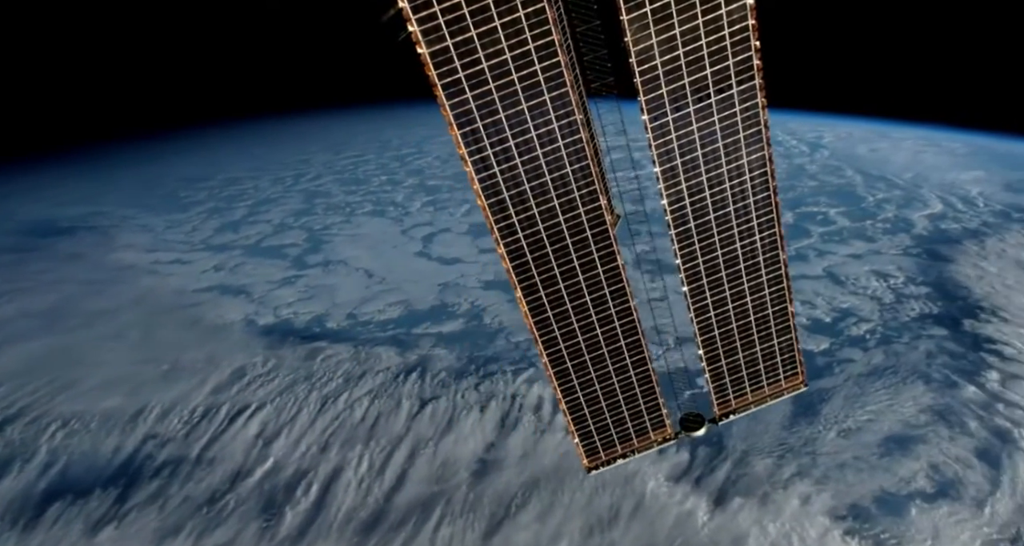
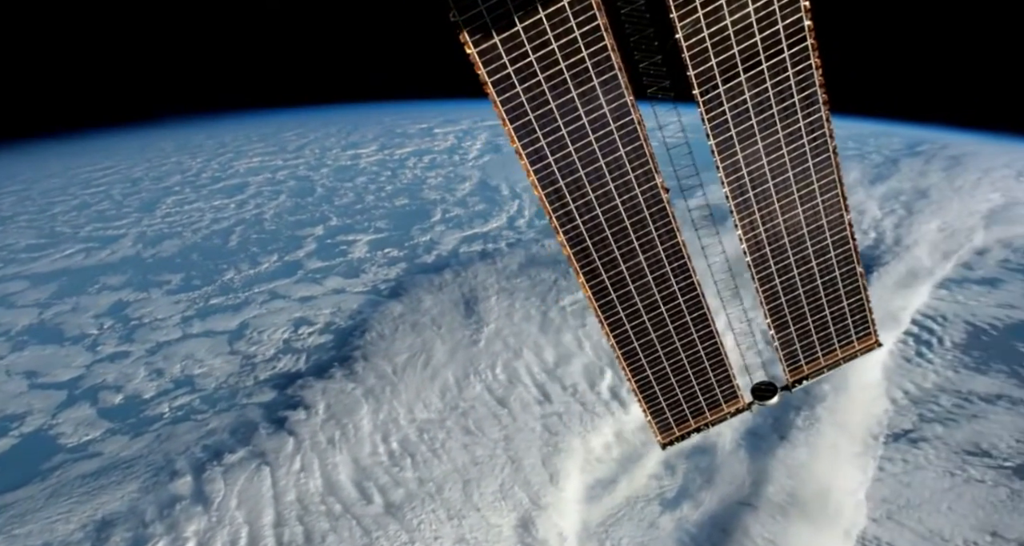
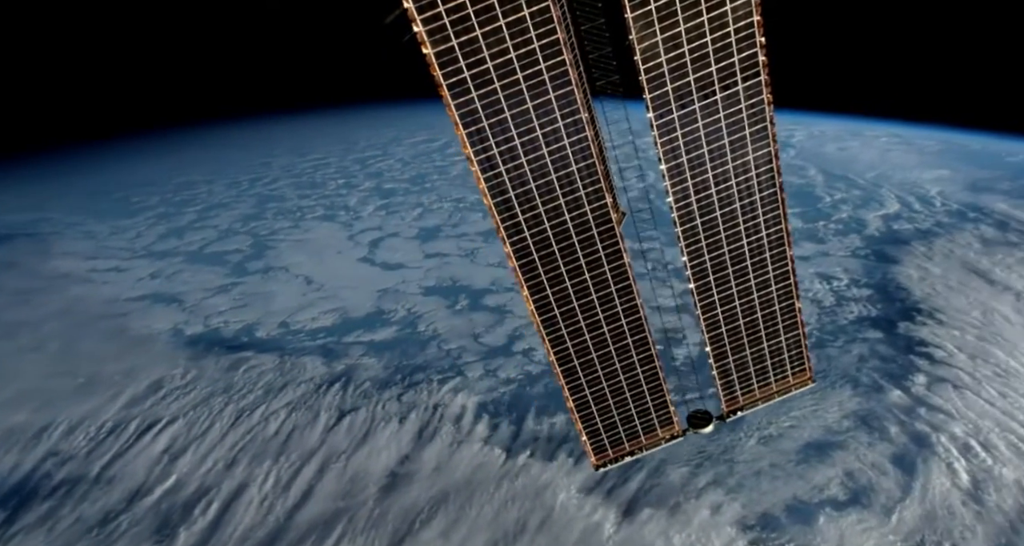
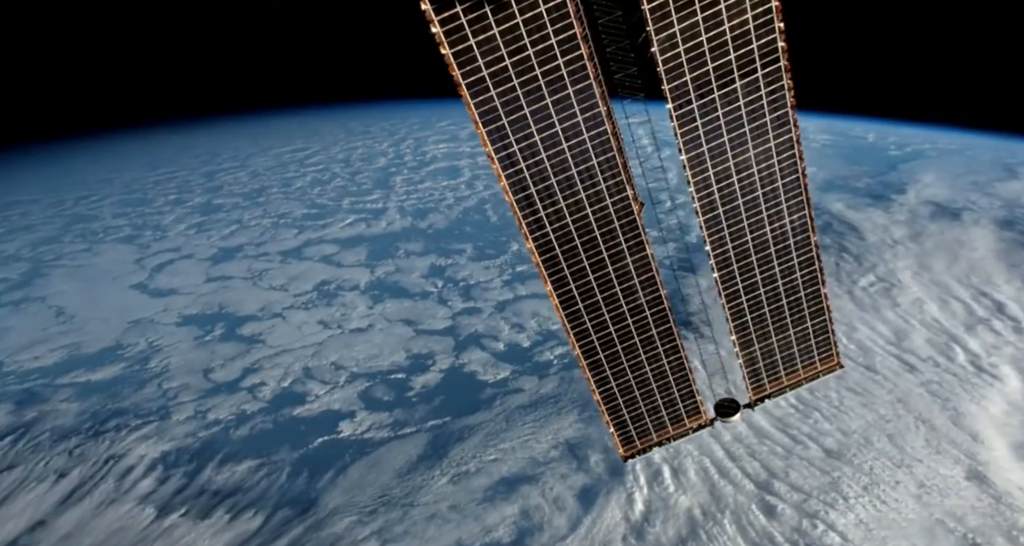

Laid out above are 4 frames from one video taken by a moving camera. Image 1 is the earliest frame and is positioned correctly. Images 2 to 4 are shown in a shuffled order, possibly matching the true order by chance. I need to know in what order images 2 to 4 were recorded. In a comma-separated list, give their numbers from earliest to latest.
3, 4, 2
